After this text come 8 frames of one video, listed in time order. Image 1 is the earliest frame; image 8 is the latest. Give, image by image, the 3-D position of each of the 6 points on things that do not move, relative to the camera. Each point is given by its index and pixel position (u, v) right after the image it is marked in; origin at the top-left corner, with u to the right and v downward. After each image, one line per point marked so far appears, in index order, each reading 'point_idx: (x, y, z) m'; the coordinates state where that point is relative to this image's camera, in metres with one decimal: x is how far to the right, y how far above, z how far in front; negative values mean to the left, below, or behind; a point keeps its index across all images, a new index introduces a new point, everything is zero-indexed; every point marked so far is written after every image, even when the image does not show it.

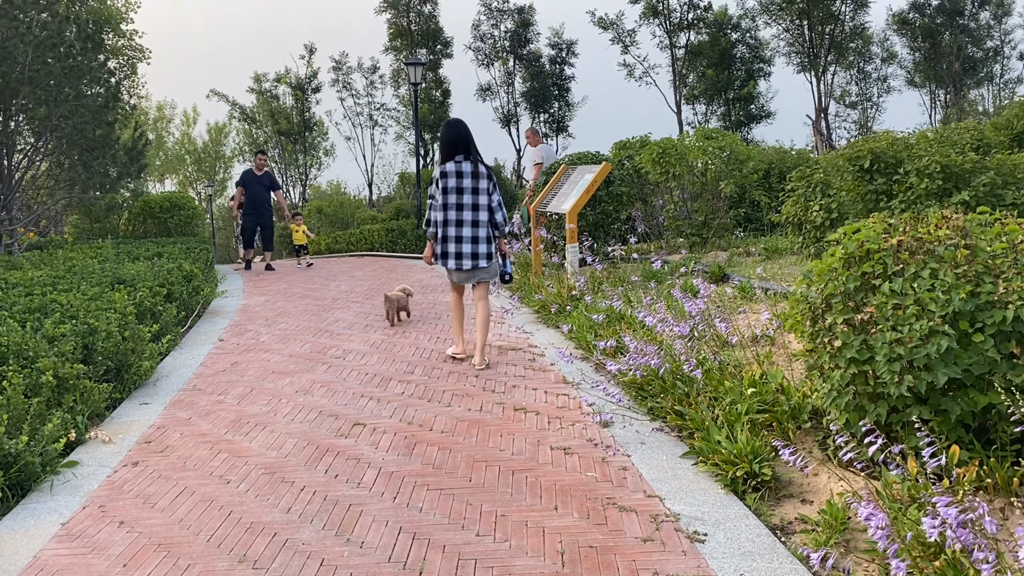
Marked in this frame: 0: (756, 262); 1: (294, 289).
0: (+2.0, +0.2, +6.9) m
1: (-2.1, 0.0, +8.2) m
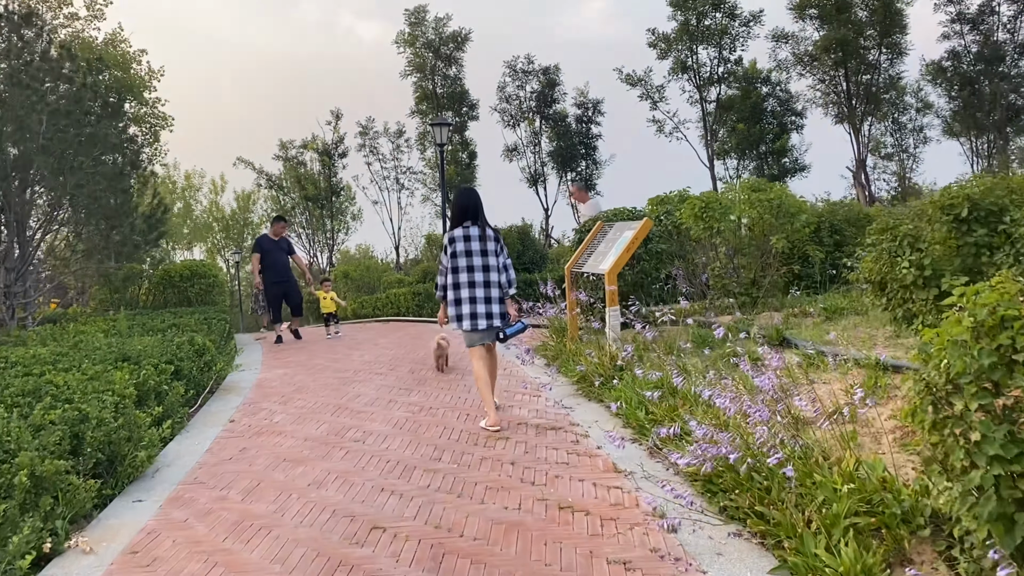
0: (+2.2, -0.3, +6.2) m
1: (-1.8, -0.7, +7.7) m
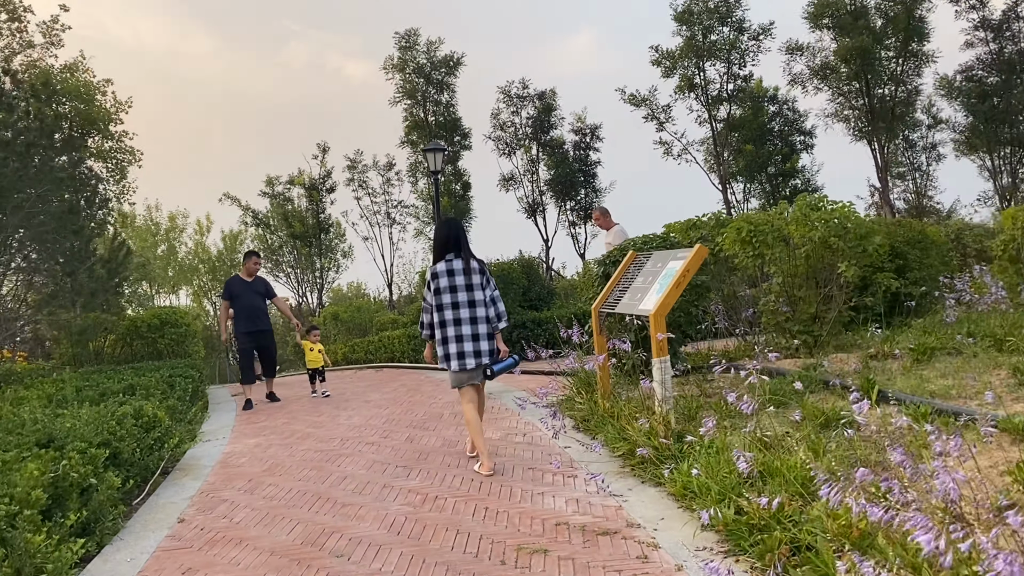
0: (+2.3, -0.5, +5.1) m
1: (-1.6, -1.0, +6.4) m
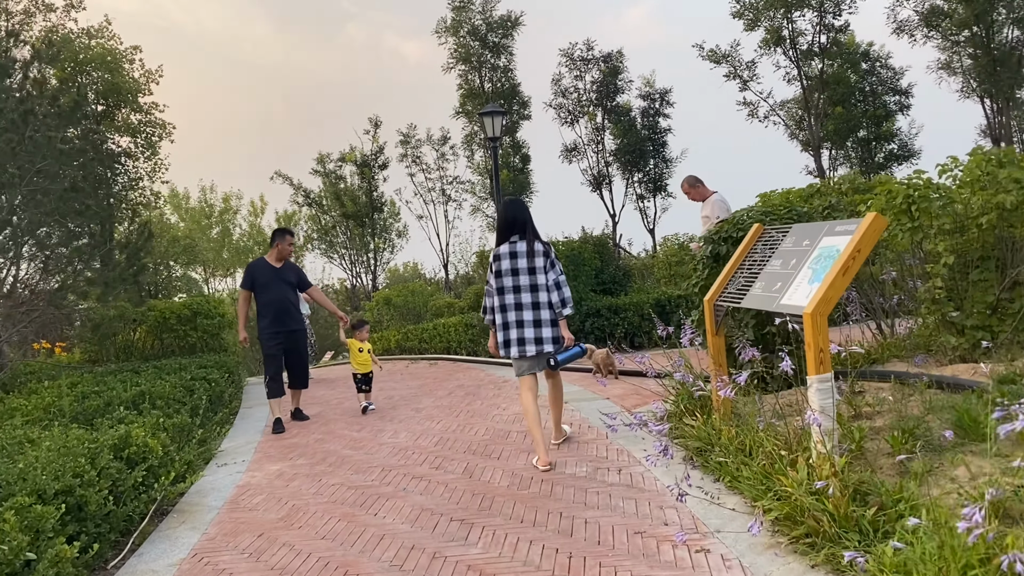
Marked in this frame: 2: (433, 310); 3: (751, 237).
0: (+2.7, -0.4, +3.6) m
1: (-1.1, -1.0, +5.3) m
2: (-1.3, -0.4, +14.3) m
3: (+1.2, +0.3, +4.4) m
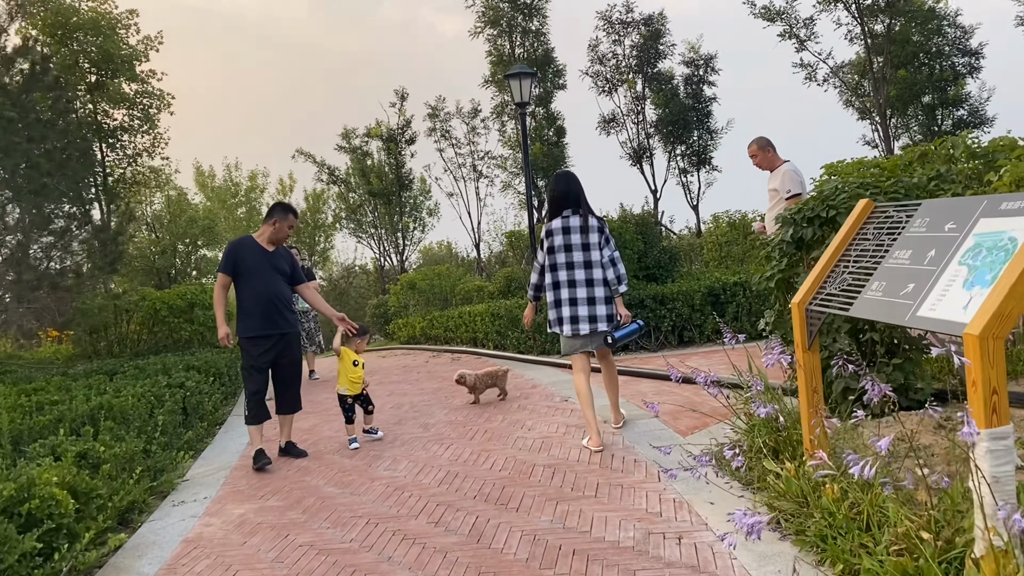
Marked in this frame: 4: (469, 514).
0: (+2.8, -0.4, +2.4) m
1: (-1.0, -1.0, +4.3) m
2: (-0.8, -0.1, +13.2) m
3: (+1.3, +0.3, +3.3) m
4: (-0.2, -0.9, +3.4) m
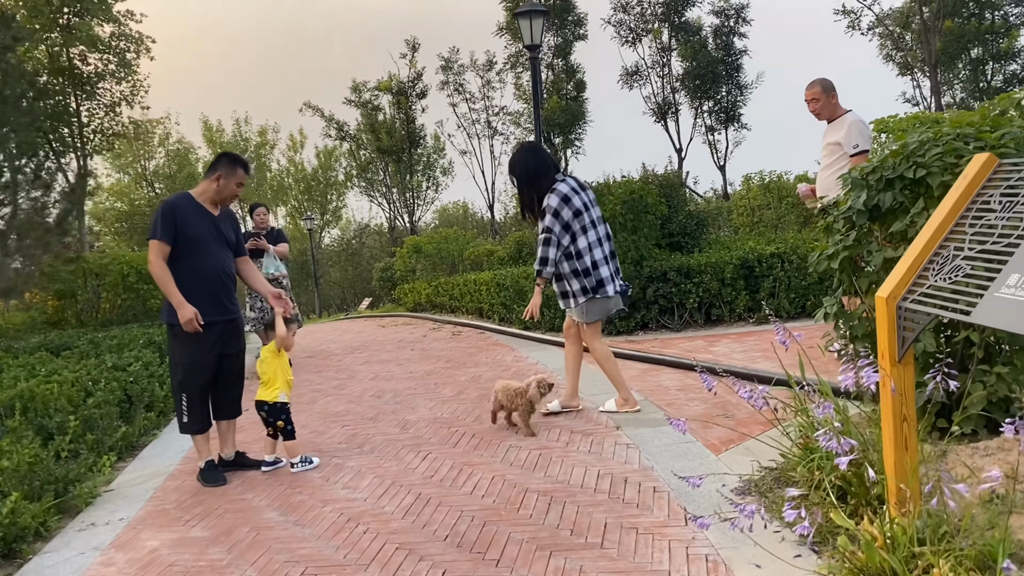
0: (+2.7, -0.4, +1.5) m
1: (-1.1, -0.8, +3.5) m
2: (-0.6, +0.4, +12.4) m
3: (+1.2, +0.3, +2.3) m
4: (-0.2, -0.8, +2.6) m
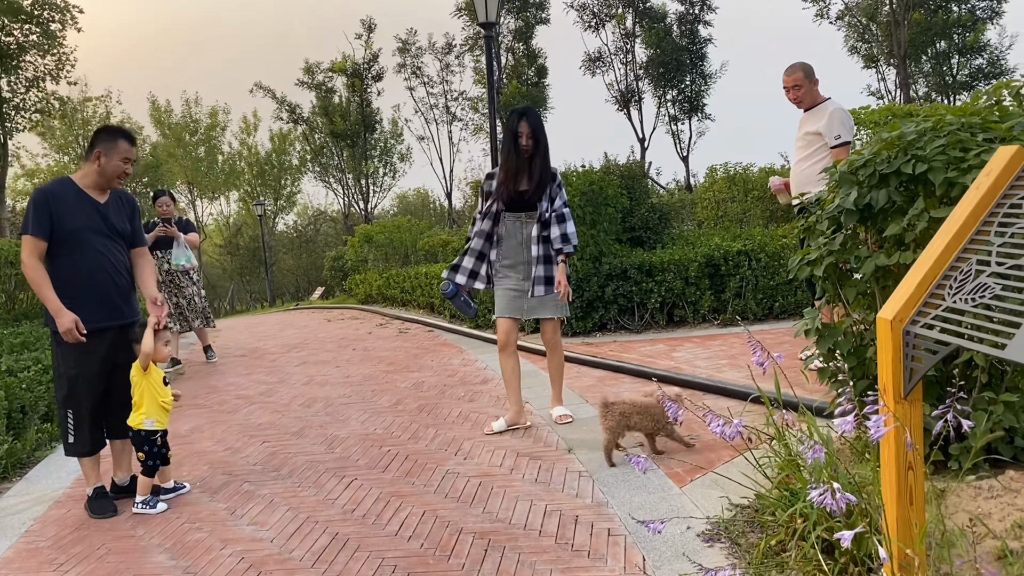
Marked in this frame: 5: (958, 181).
0: (+2.6, -0.5, +1.2) m
1: (-1.3, -0.9, +3.0) m
2: (-1.2, +0.5, +11.9) m
3: (+1.1, +0.3, +1.9) m
4: (-0.4, -0.9, +2.1) m
5: (+1.3, +0.3, +2.4) m
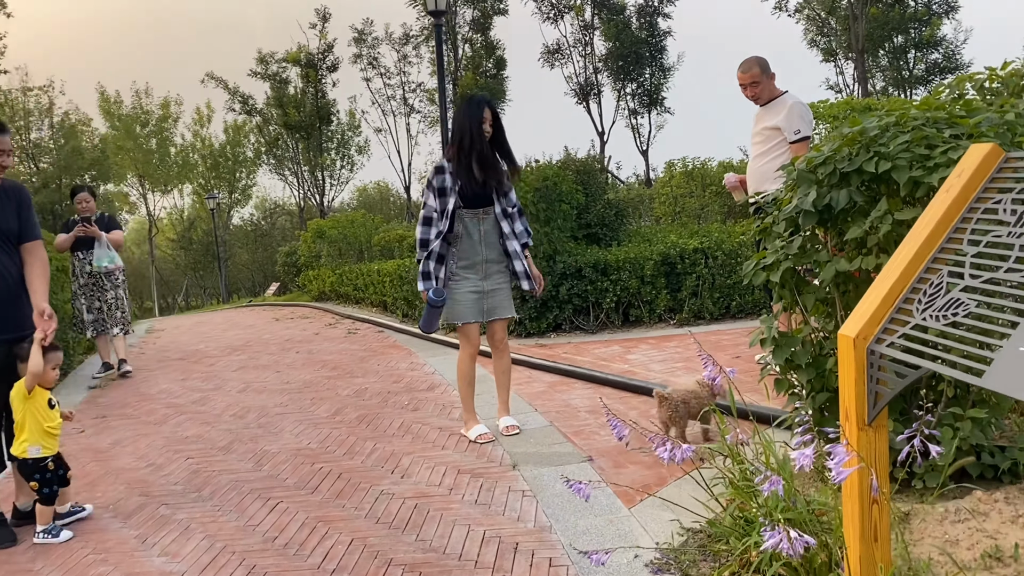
0: (+2.4, -0.5, +1.1) m
1: (-1.5, -0.9, +2.7) m
2: (-1.8, +0.6, +11.6) m
3: (+0.9, +0.2, +1.7) m
4: (-0.6, -0.9, +1.9) m
5: (+1.1, +0.3, +2.2) m
